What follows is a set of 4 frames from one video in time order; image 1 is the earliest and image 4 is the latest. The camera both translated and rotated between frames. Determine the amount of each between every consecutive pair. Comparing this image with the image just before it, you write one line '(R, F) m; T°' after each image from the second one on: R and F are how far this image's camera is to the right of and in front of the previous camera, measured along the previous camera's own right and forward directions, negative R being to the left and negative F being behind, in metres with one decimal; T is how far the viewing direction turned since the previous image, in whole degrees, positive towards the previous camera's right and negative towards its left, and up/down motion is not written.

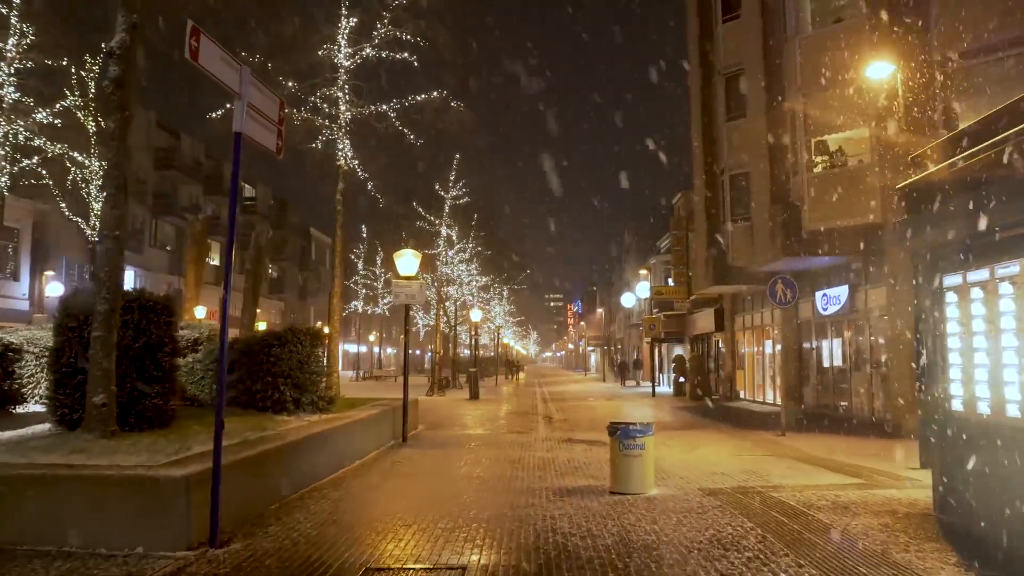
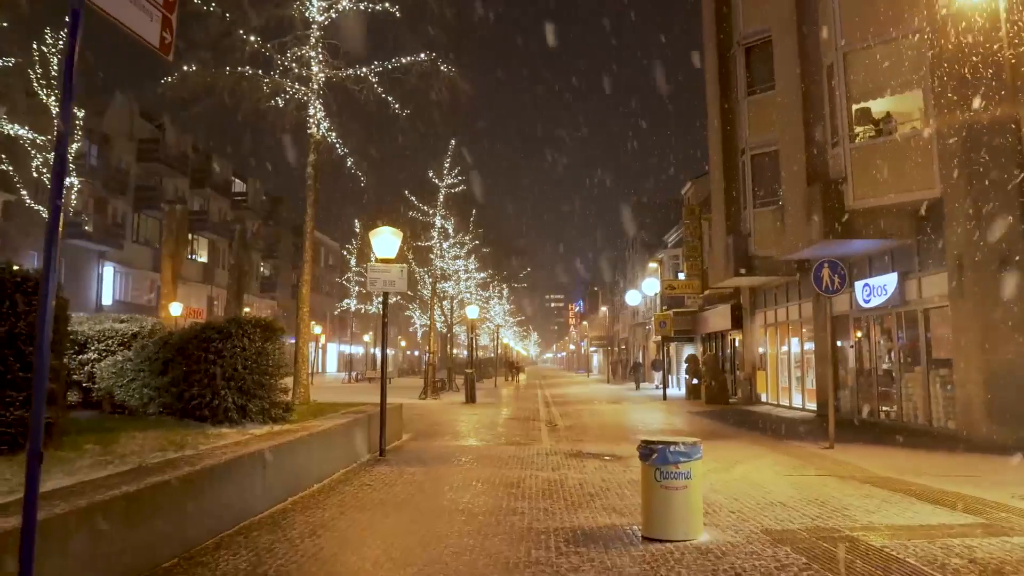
(0.0, +2.4) m; 0°
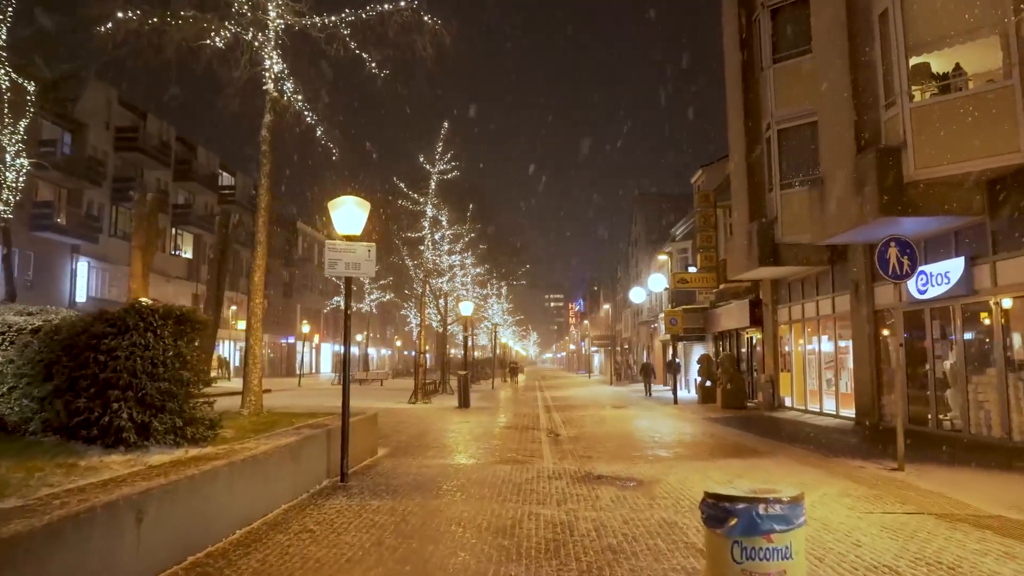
(+0.1, +2.5) m; 0°
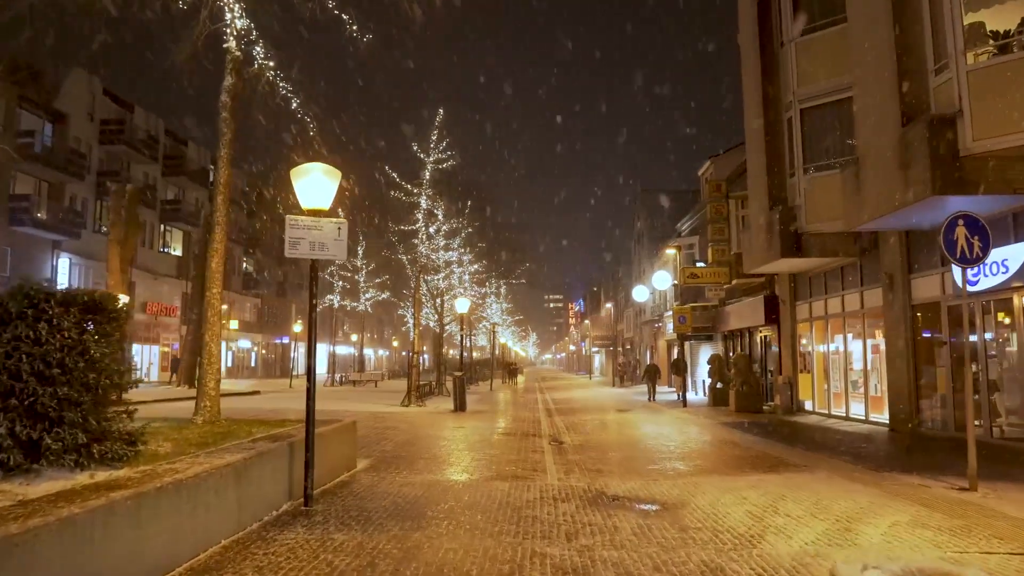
(0.0, +1.7) m; 0°
